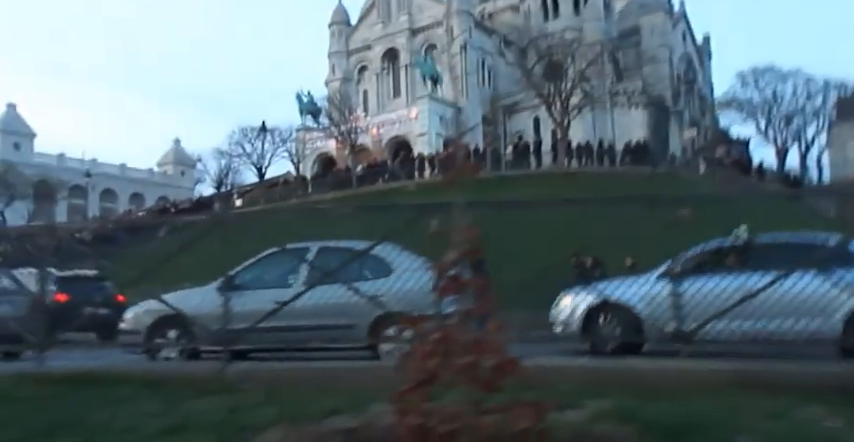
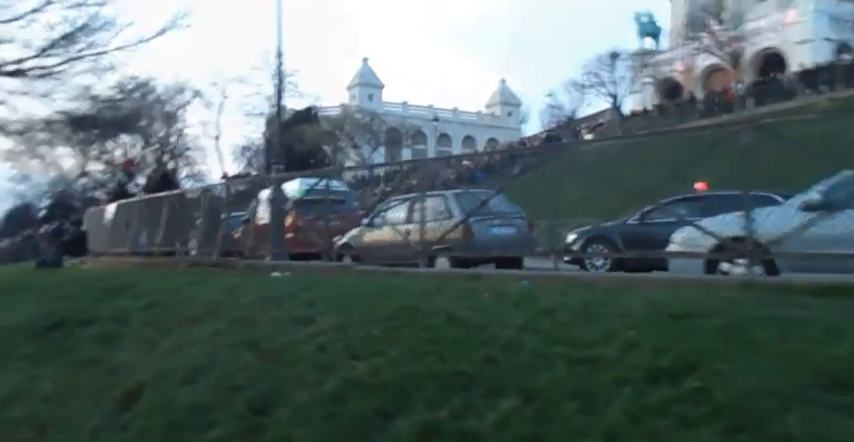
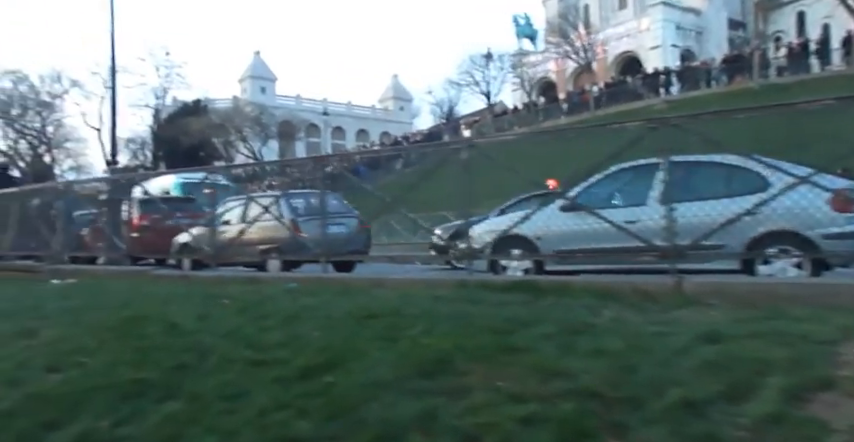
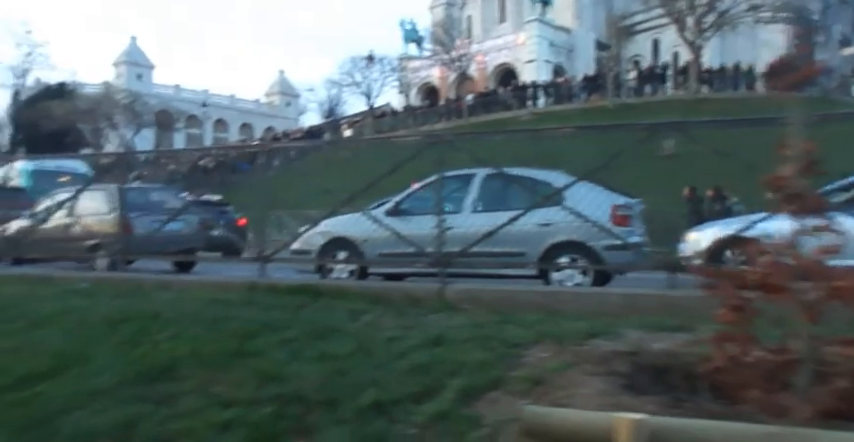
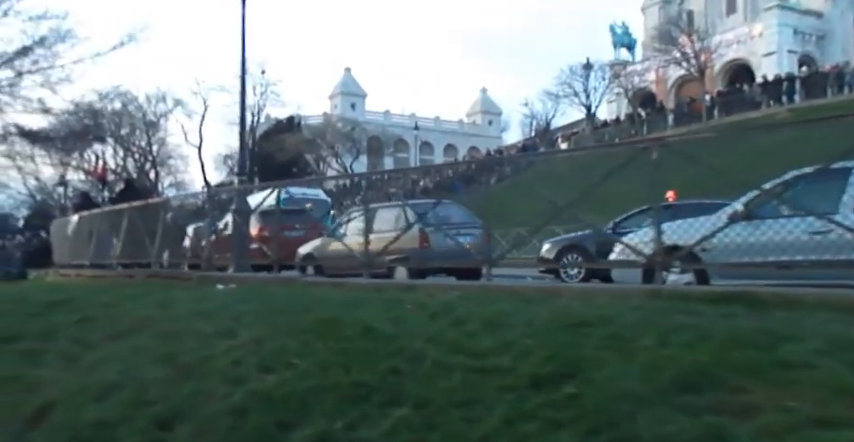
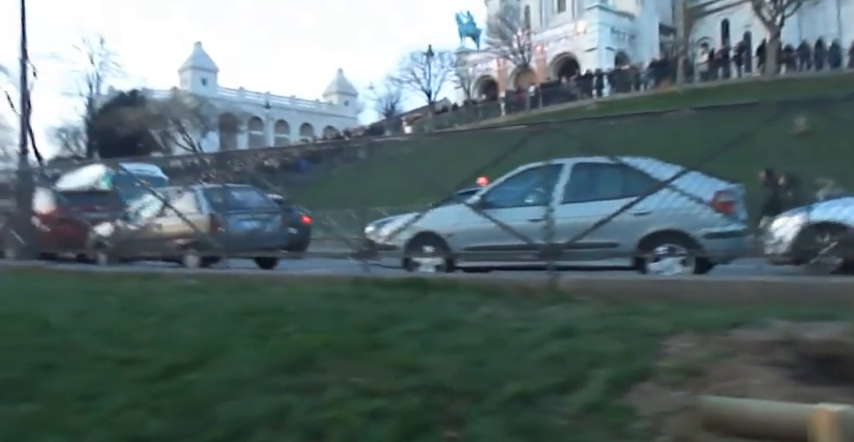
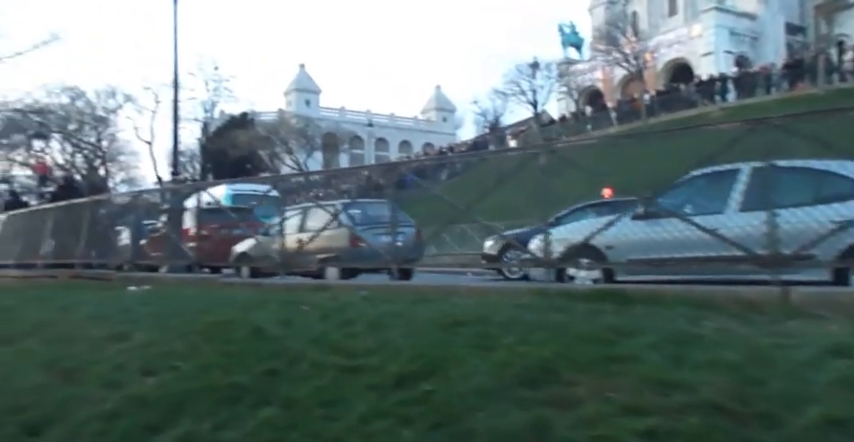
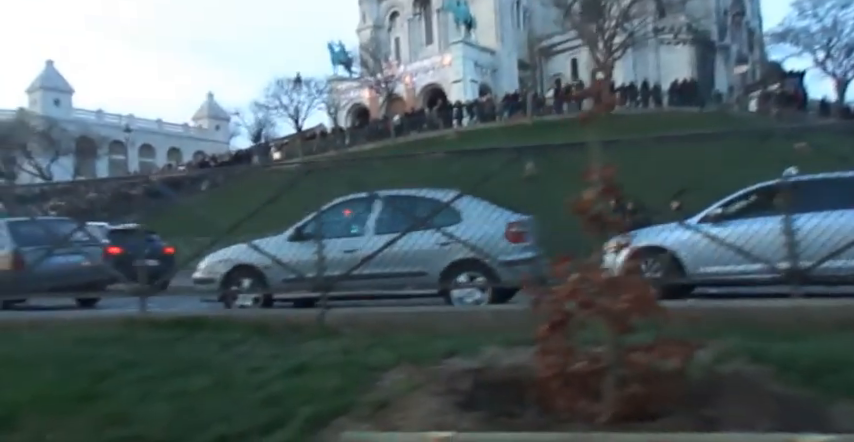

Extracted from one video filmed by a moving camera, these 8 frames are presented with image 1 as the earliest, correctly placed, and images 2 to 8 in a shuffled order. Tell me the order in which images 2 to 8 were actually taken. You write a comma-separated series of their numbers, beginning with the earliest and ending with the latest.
8, 4, 6, 3, 7, 5, 2
